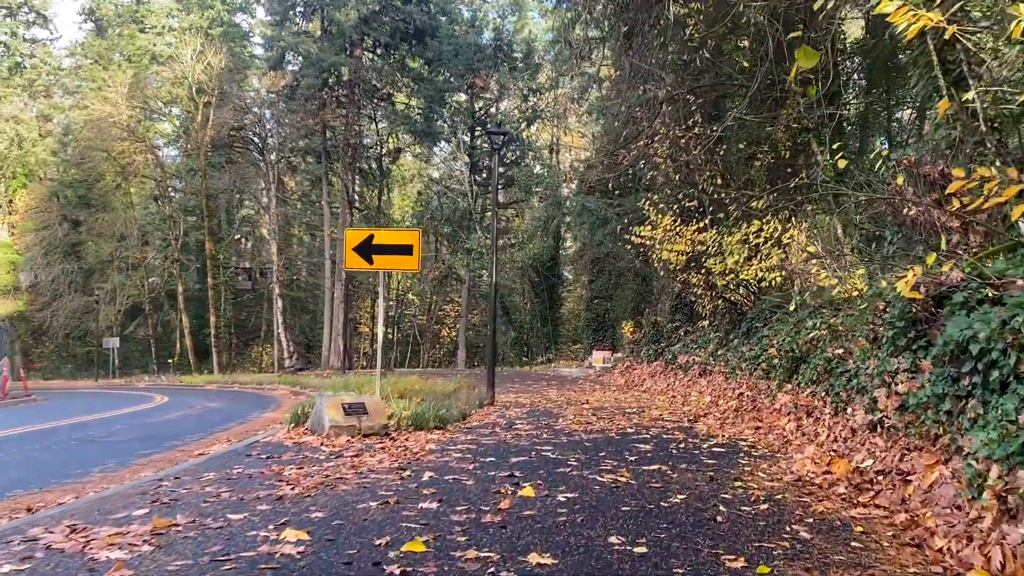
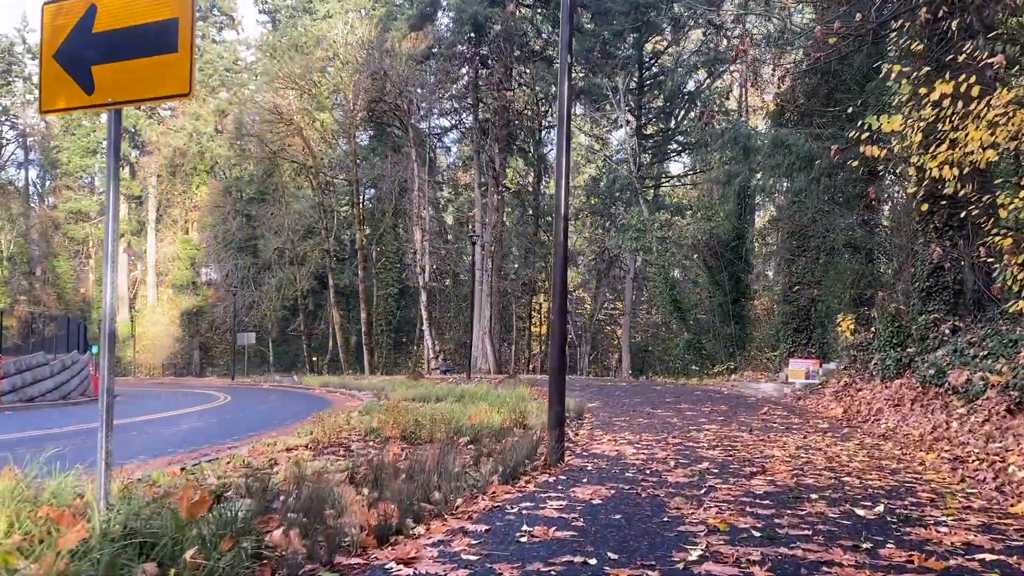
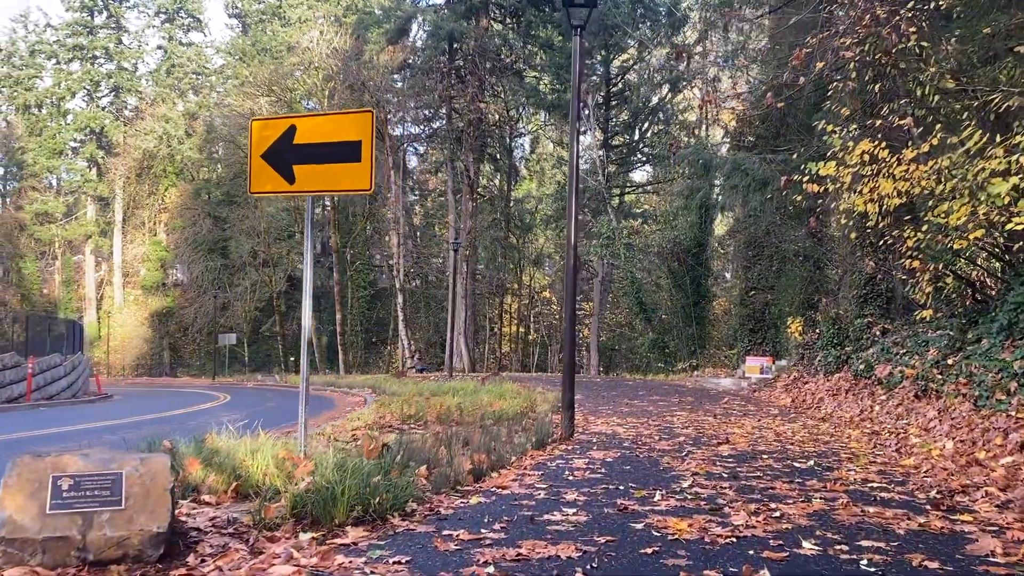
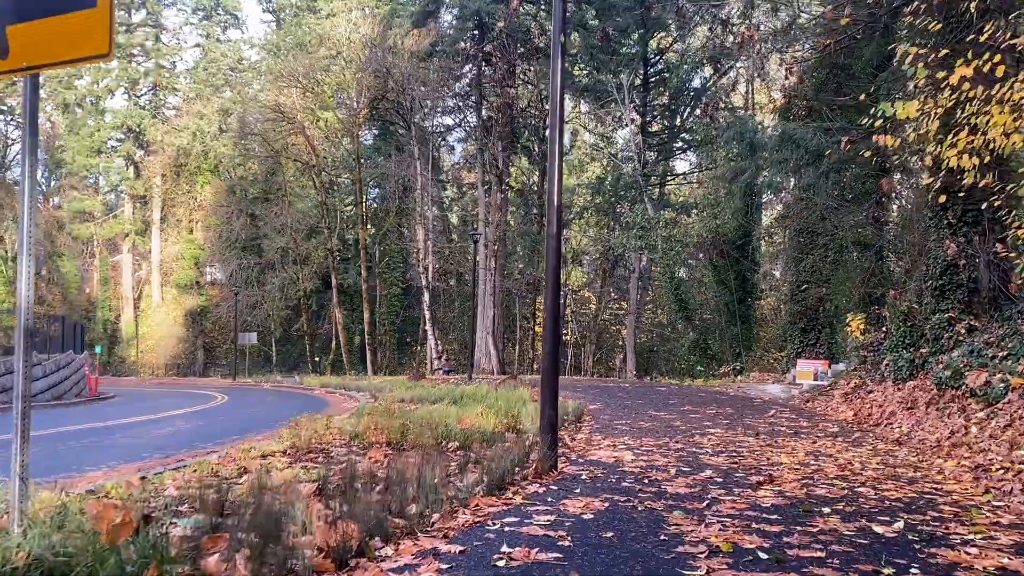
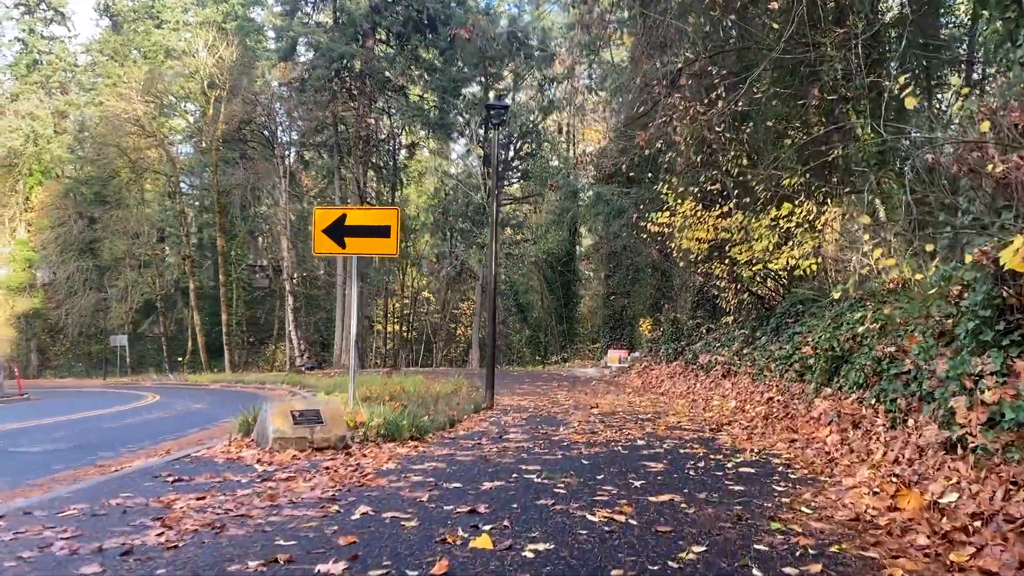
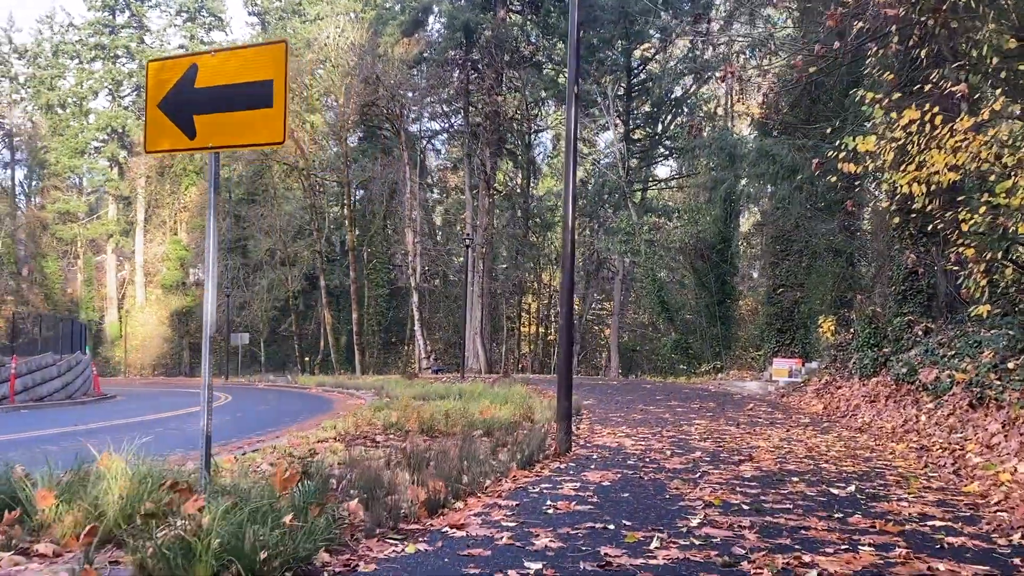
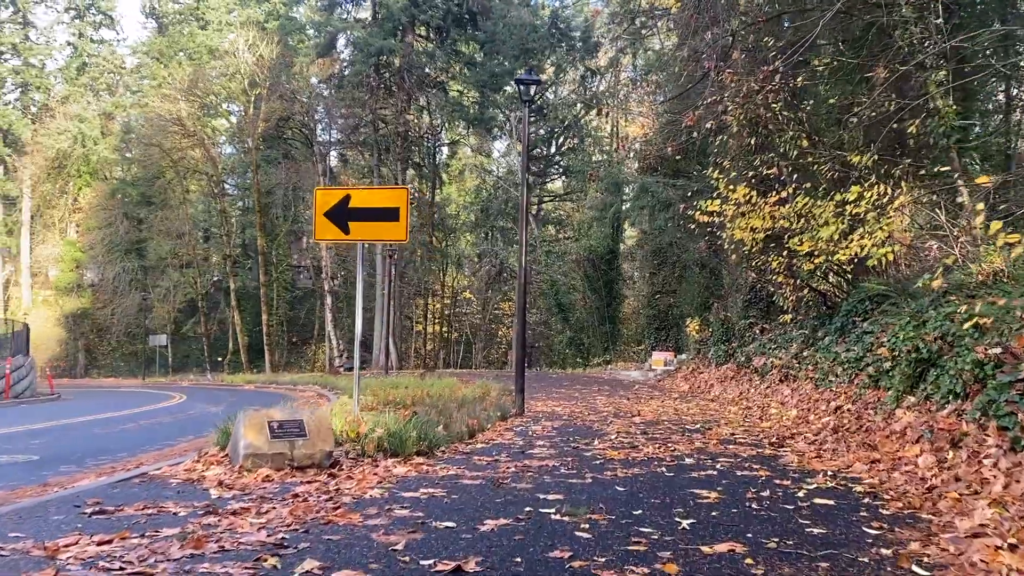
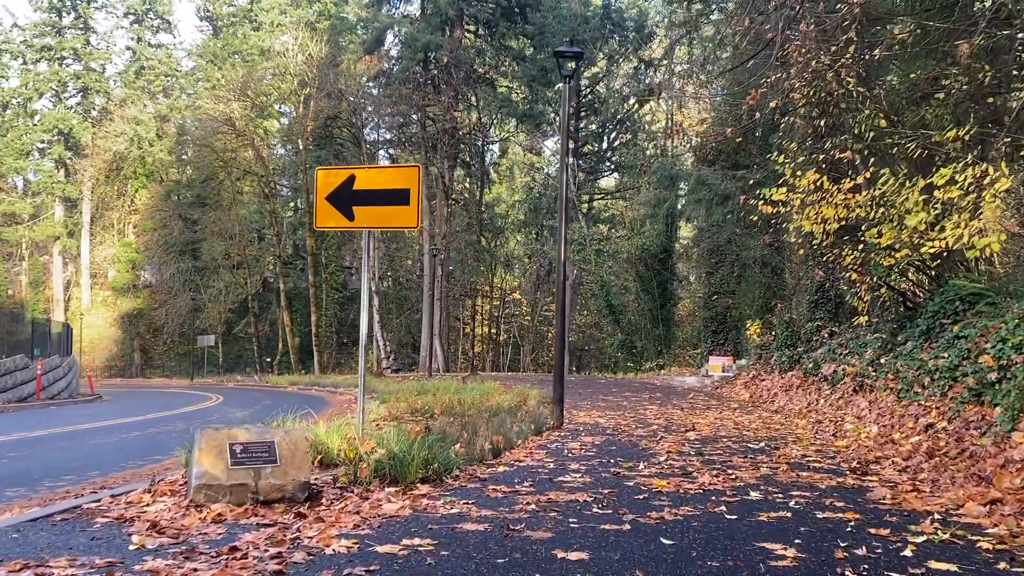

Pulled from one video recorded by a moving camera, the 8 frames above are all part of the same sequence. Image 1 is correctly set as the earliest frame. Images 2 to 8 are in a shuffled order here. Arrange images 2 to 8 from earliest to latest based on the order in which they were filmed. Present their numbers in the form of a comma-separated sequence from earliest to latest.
5, 7, 8, 3, 6, 2, 4
